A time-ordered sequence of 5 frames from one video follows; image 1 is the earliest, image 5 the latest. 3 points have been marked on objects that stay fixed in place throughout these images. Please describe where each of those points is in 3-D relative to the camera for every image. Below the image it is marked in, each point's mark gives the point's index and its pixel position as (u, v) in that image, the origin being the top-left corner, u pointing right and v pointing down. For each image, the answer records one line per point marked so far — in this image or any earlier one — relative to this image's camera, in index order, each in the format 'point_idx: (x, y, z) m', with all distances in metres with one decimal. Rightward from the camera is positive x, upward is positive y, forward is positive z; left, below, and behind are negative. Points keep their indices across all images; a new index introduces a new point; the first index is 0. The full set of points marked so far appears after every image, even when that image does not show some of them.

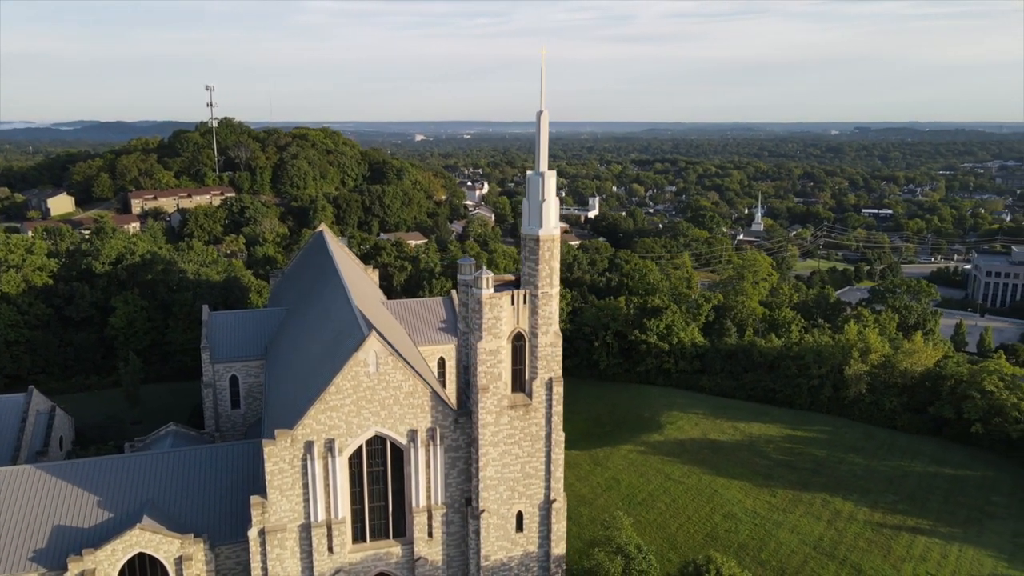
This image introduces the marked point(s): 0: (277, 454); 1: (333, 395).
0: (-6.3, -4.5, +19.8) m
1: (-4.9, -2.9, +20.0) m
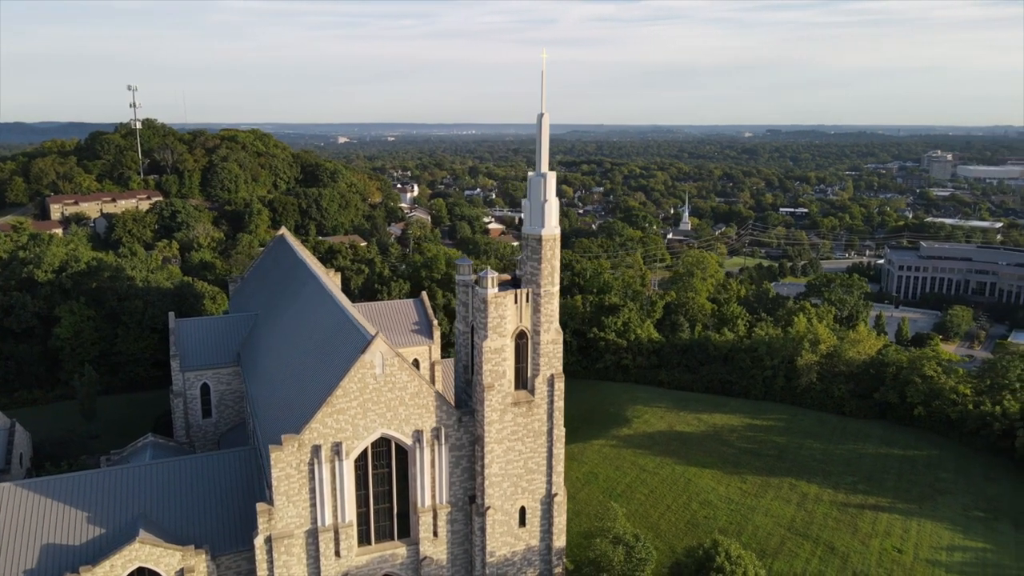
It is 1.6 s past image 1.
0: (-6.1, -4.6, +19.6) m
1: (-4.7, -3.0, +19.9) m
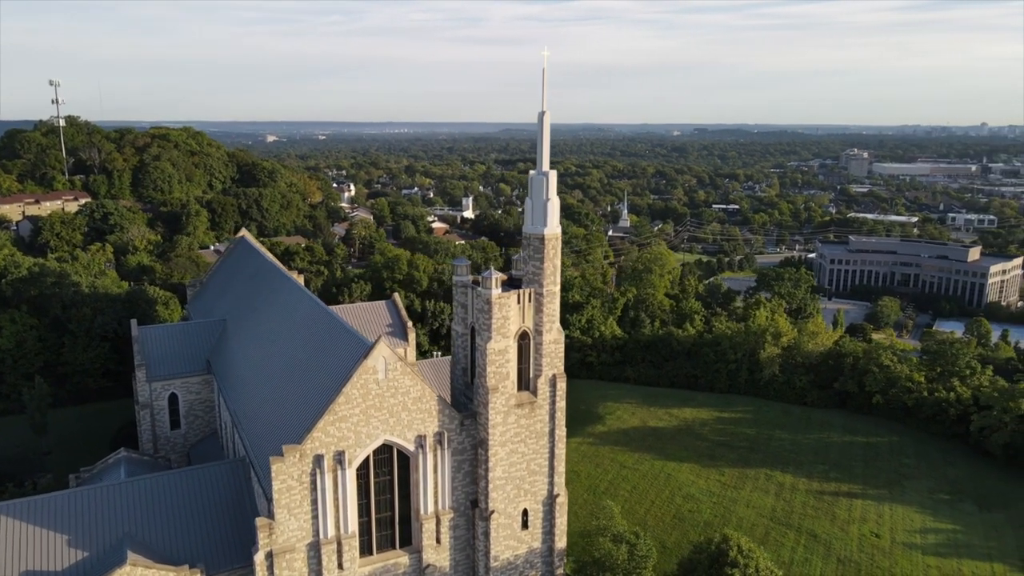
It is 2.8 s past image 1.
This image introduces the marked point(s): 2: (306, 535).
0: (-5.8, -4.7, +18.8) m
1: (-4.4, -3.1, +19.2) m
2: (-5.4, -6.5, +19.4) m
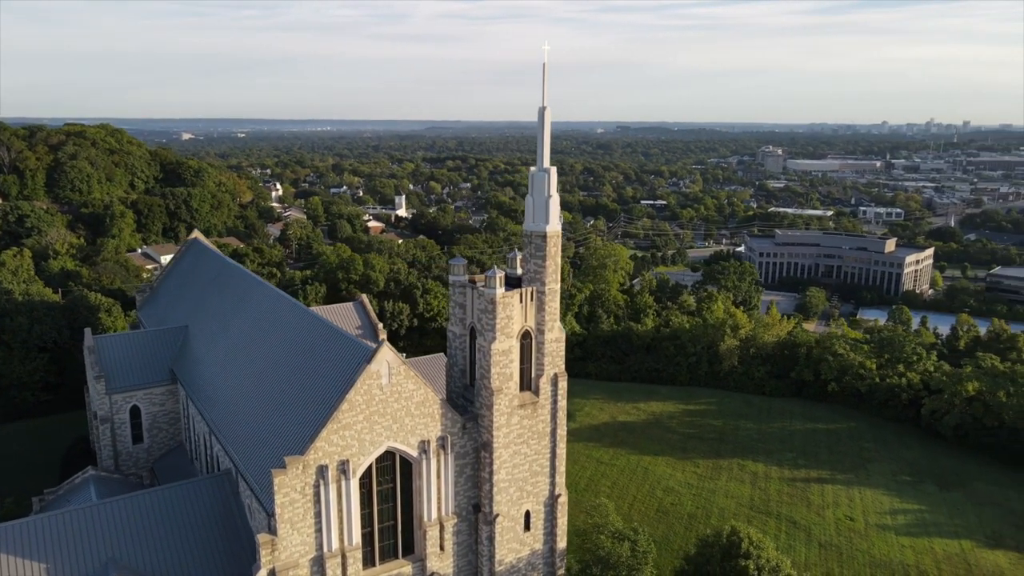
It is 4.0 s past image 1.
0: (-5.4, -4.8, +17.9) m
1: (-4.2, -3.1, +18.4) m
2: (-5.1, -6.6, +18.5) m
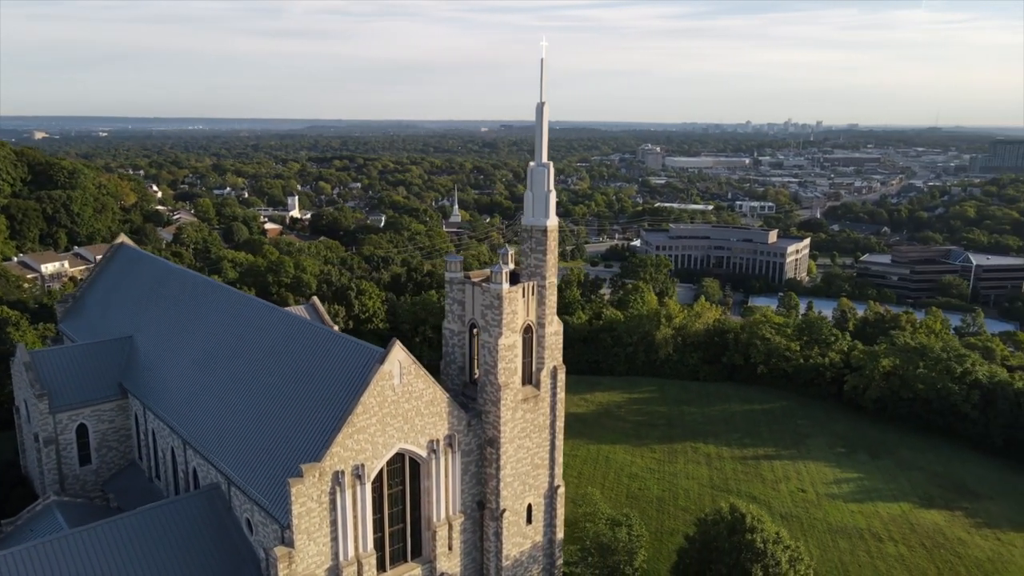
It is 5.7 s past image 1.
0: (-4.8, -4.8, +17.2) m
1: (-3.7, -3.1, +17.9) m
2: (-4.5, -6.6, +17.9) m
